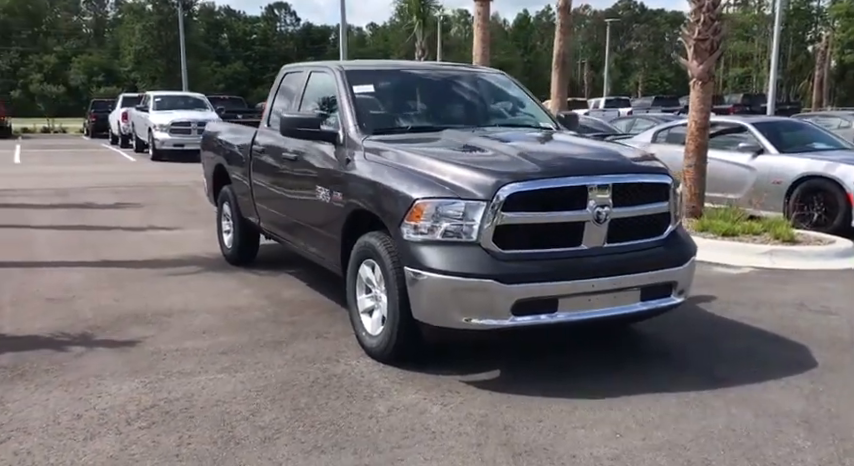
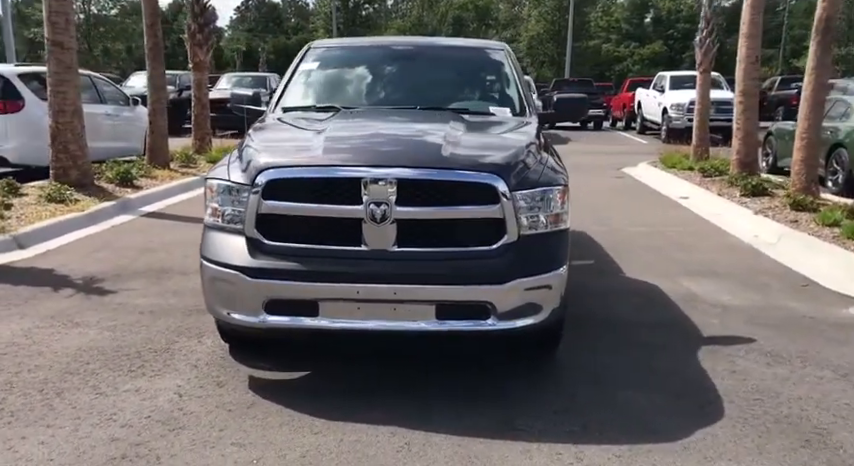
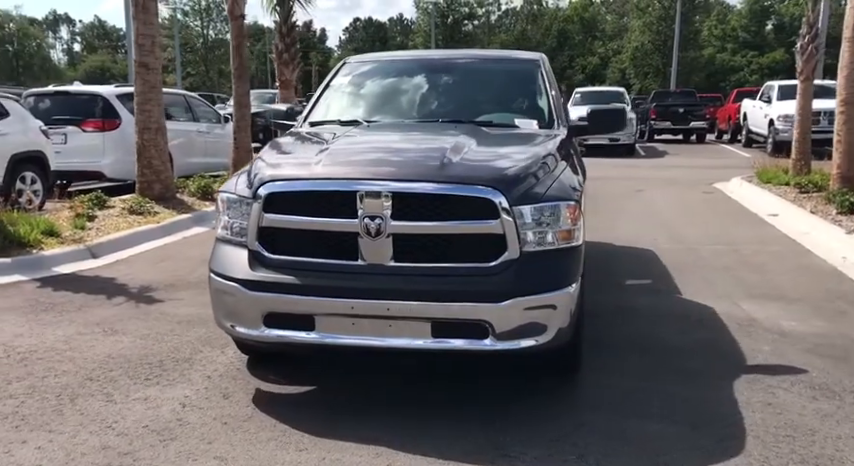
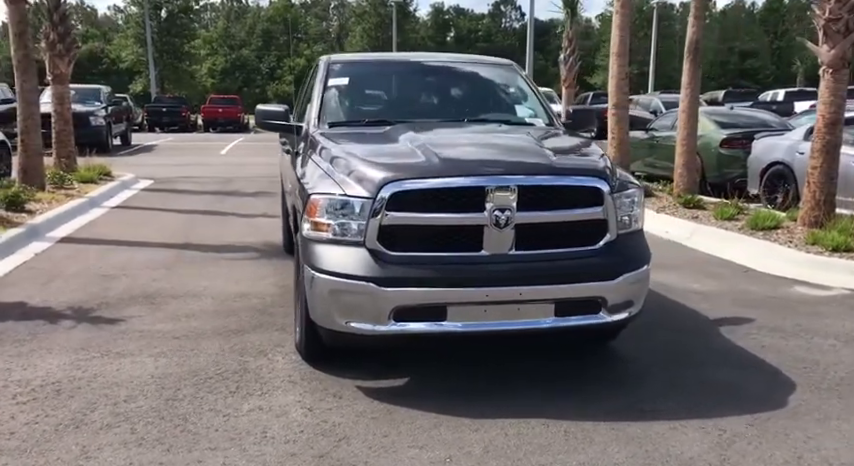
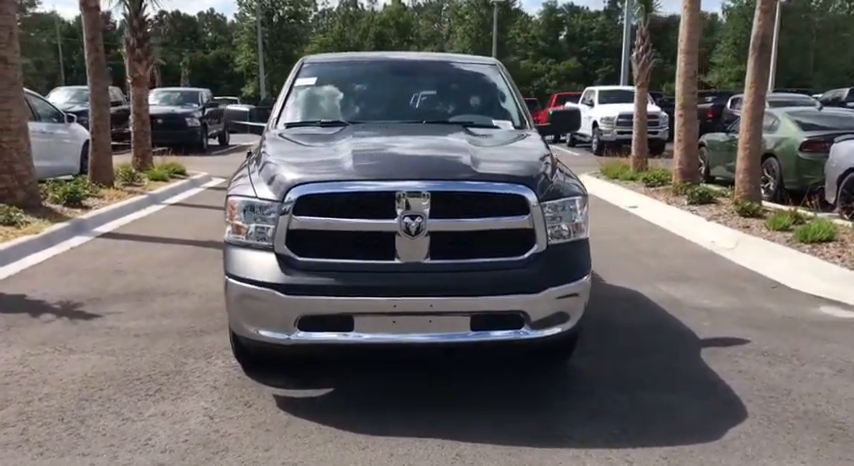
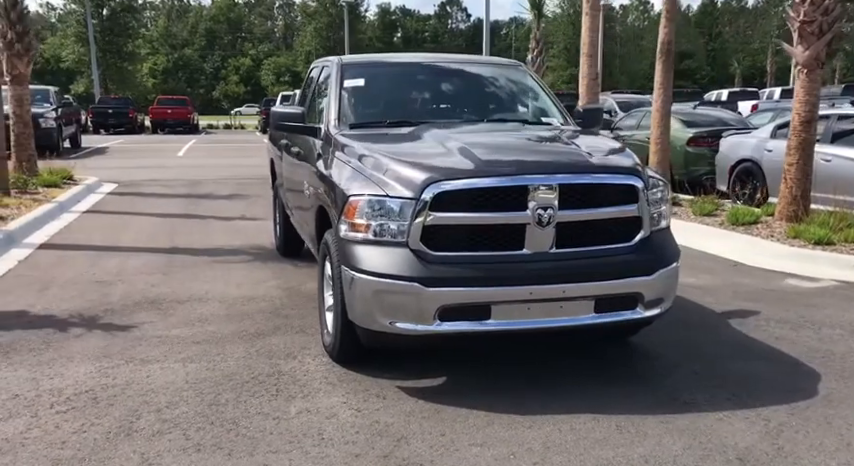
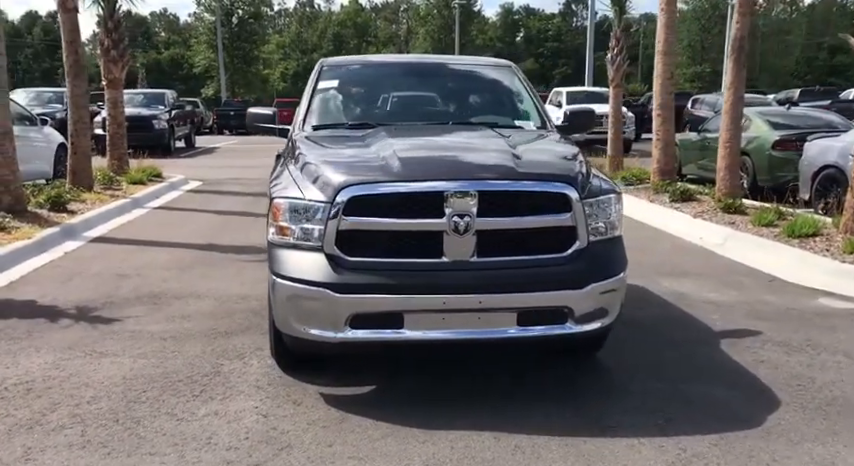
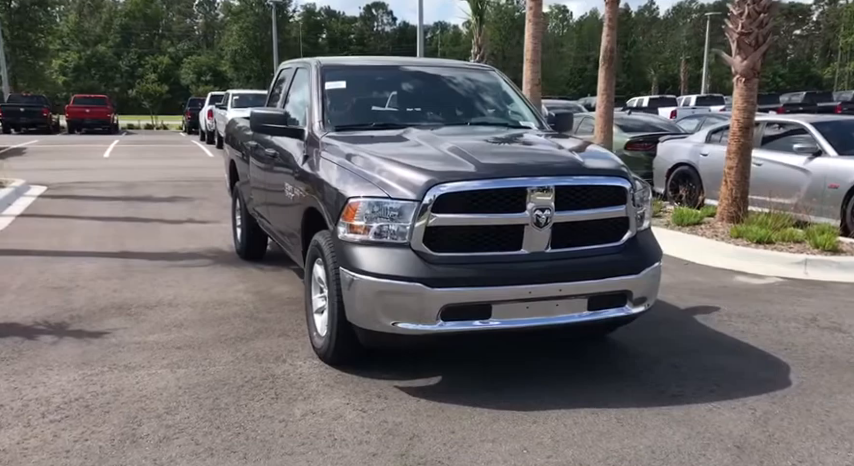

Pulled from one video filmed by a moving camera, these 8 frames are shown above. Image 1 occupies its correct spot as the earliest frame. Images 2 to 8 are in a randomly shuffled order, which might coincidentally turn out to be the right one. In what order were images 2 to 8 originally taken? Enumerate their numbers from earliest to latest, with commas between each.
8, 6, 4, 7, 5, 2, 3
